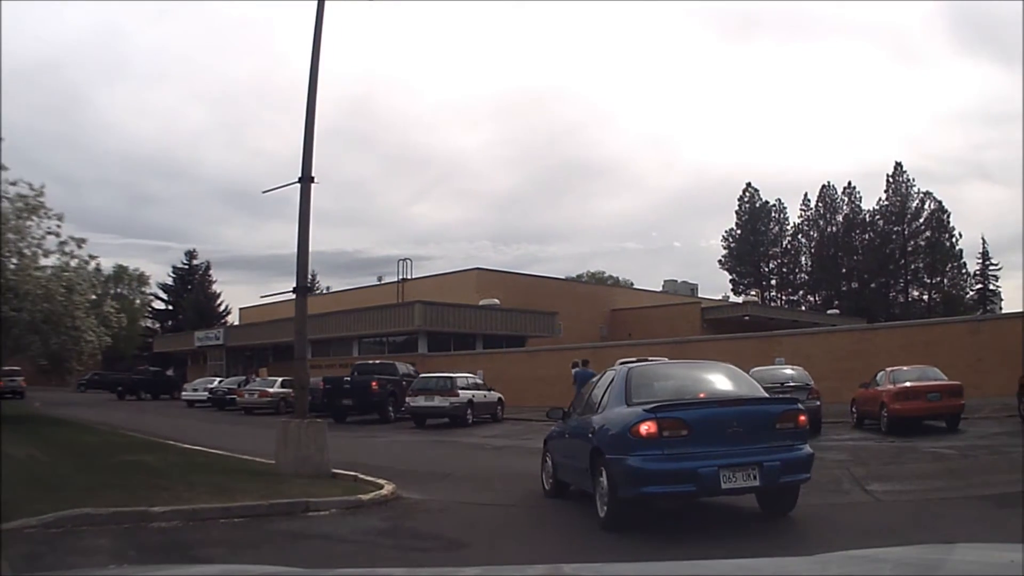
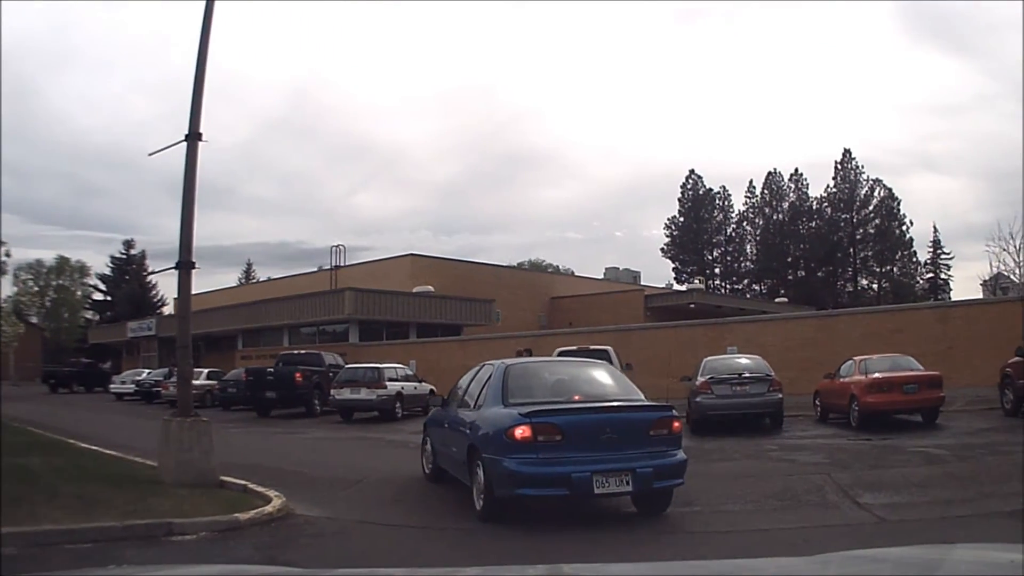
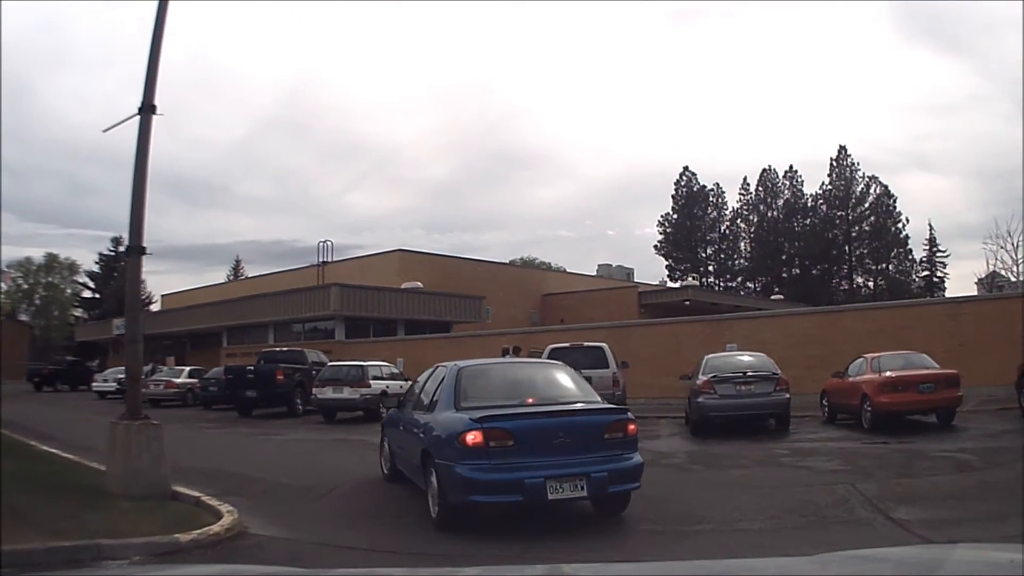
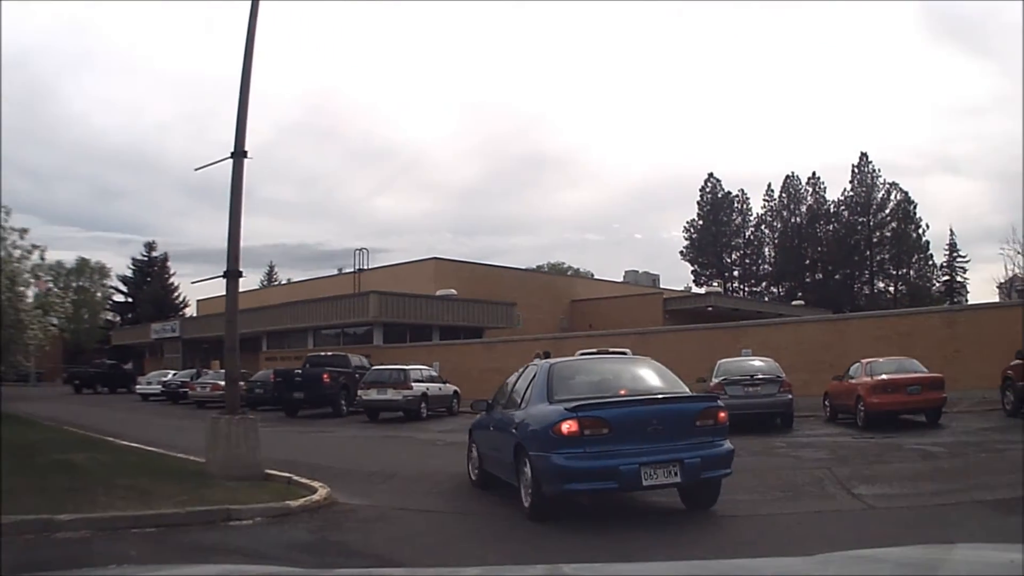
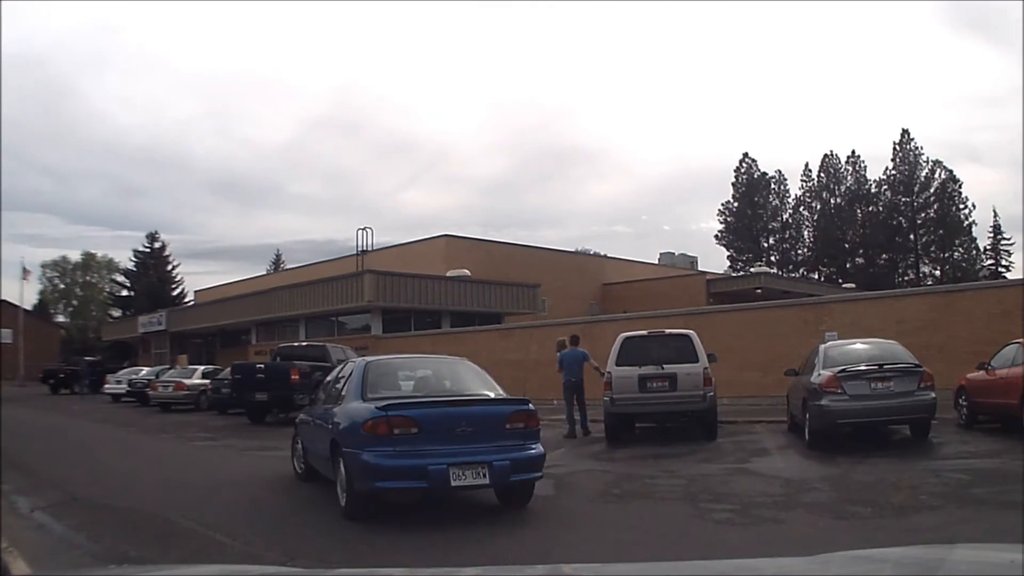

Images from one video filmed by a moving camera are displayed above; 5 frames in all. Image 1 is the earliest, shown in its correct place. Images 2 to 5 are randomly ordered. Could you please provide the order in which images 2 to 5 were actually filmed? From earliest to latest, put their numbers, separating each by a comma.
4, 2, 3, 5
